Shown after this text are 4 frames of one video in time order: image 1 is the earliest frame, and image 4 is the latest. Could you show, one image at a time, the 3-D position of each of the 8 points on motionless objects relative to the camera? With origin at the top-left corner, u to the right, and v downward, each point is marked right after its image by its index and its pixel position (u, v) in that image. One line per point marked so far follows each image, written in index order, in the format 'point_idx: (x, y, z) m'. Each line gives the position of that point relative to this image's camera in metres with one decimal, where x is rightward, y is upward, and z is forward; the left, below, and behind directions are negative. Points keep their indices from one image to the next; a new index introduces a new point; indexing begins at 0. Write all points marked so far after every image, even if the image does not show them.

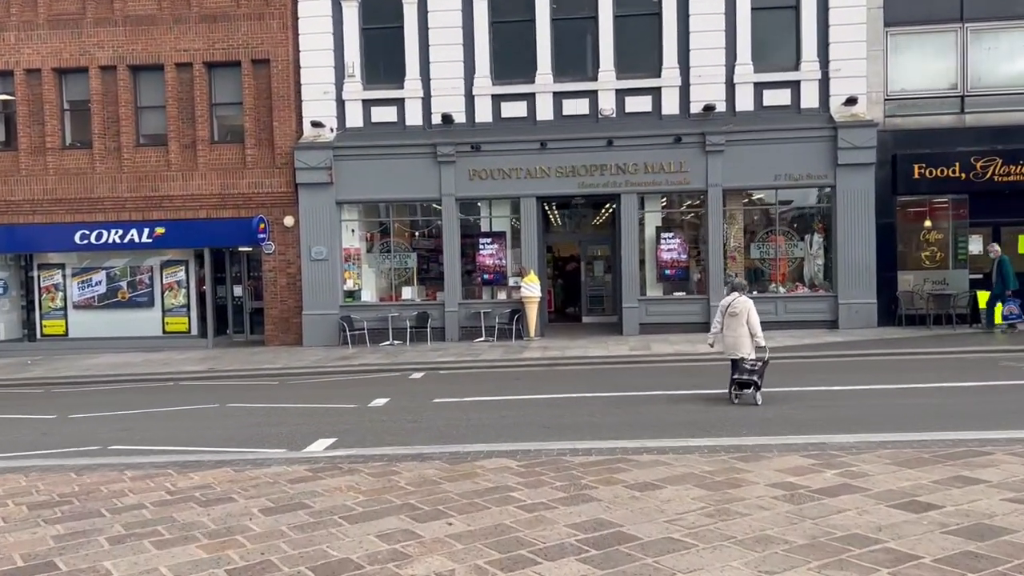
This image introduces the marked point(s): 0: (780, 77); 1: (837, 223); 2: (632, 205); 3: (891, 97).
0: (+5.8, +4.6, +18.6) m
1: (+7.1, +1.4, +18.6) m
2: (+2.7, +1.9, +19.2) m
3: (+8.2, +4.1, +18.7) m
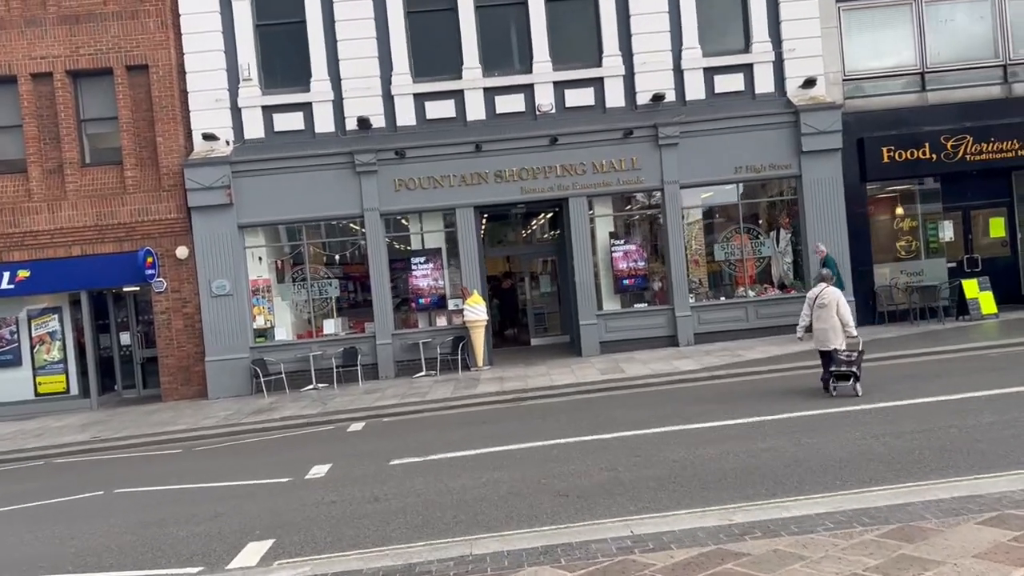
0: (+4.3, +4.5, +16.9) m
1: (+5.8, +1.4, +16.9) m
2: (+1.4, +1.6, +17.0) m
3: (+6.8, +4.2, +17.2) m
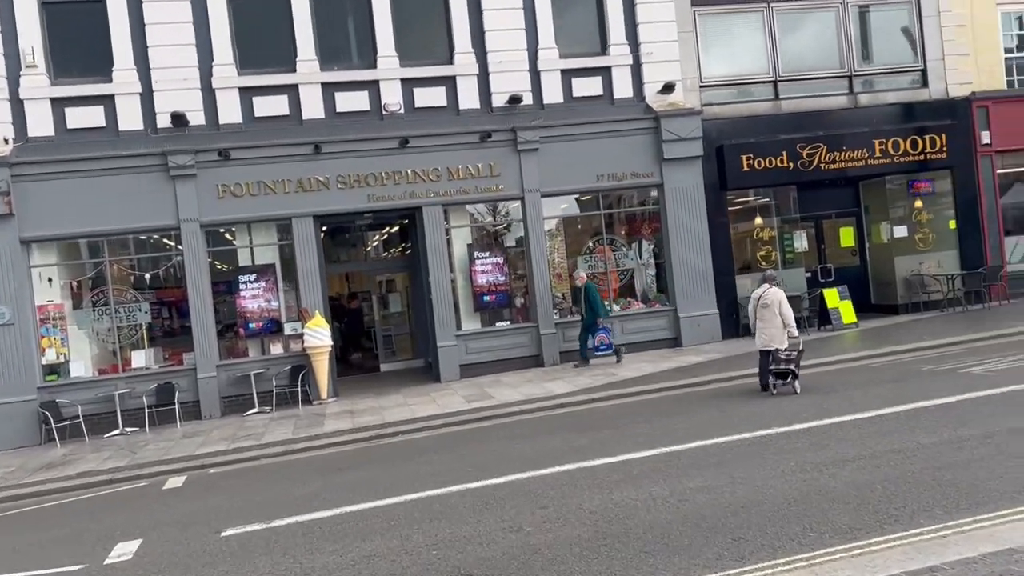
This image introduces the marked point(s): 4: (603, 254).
0: (+1.4, +4.2, +15.9) m
1: (+3.0, +1.2, +16.2) m
2: (-1.4, +1.3, +15.4) m
3: (+3.8, +4.0, +16.7) m
4: (+1.7, +0.7, +16.2) m
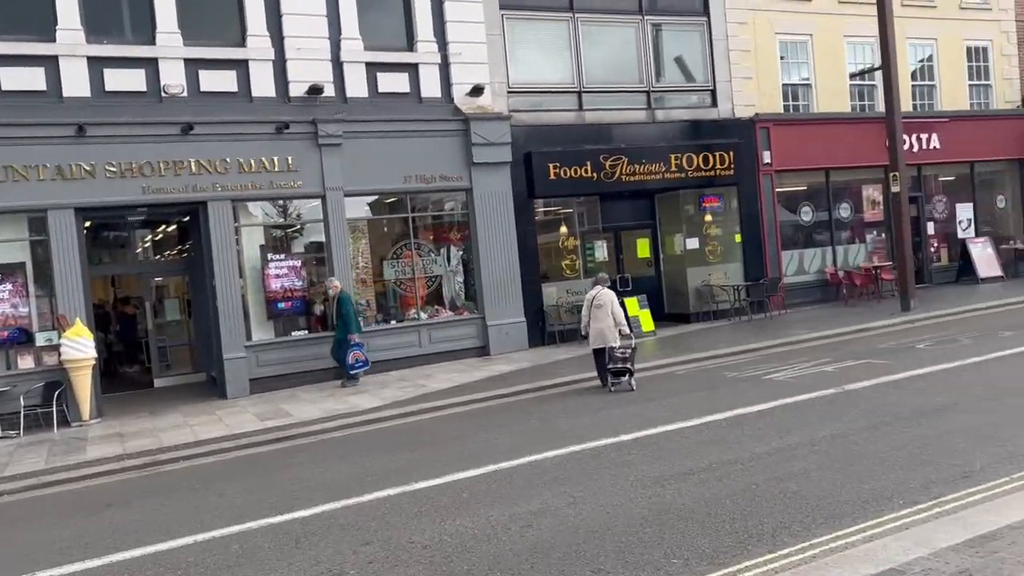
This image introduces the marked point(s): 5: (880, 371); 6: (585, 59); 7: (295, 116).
0: (-2.1, +4.1, +15.1) m
1: (-0.6, +1.0, +15.7) m
2: (-4.7, +1.2, +13.9) m
3: (0.0, +3.8, +16.4) m
4: (-1.9, +0.5, +15.5) m
5: (+4.3, -1.0, +10.0) m
6: (+1.5, +4.6, +17.2) m
7: (-3.6, +2.9, +14.3) m
